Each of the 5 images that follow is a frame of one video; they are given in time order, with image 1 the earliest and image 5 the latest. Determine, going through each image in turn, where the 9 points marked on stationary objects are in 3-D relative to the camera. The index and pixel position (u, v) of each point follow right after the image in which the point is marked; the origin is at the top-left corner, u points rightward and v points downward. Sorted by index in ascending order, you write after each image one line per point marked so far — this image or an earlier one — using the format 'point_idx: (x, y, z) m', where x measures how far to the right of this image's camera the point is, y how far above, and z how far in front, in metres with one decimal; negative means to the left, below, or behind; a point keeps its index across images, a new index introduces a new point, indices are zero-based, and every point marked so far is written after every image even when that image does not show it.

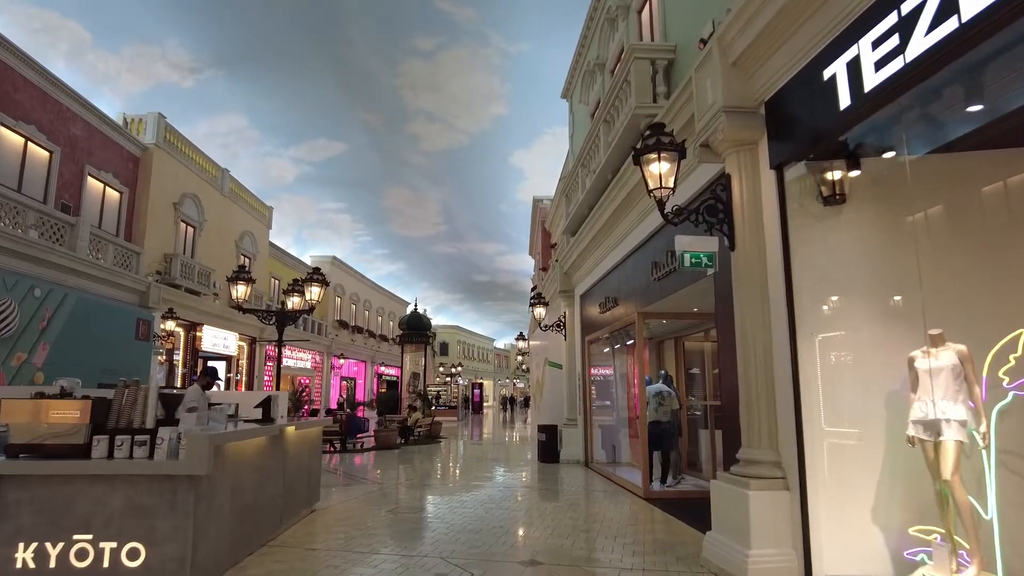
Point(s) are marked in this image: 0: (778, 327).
0: (+1.8, -0.3, +4.3) m
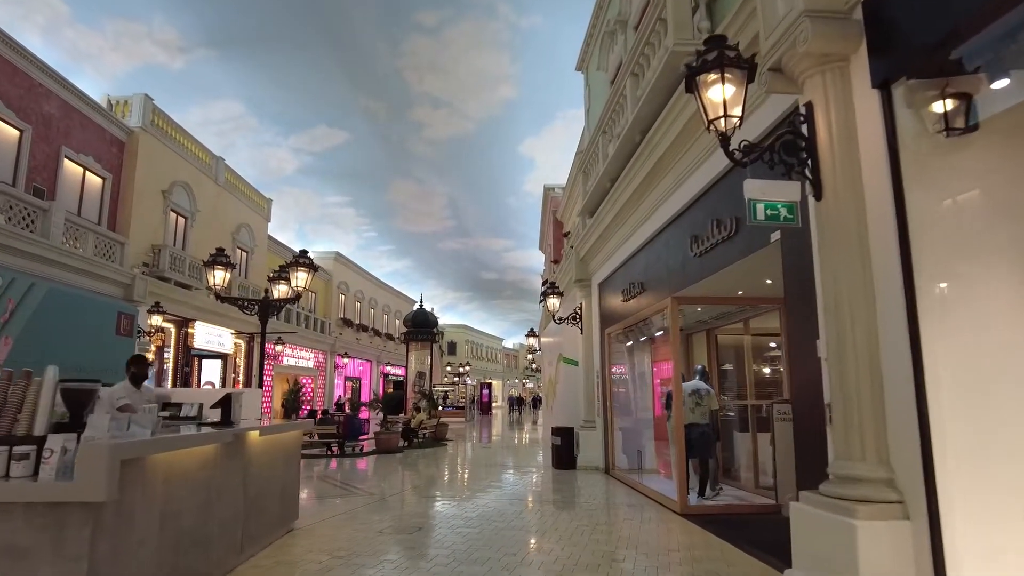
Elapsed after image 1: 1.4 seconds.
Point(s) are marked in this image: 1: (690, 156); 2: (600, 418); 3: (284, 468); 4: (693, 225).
0: (+1.8, 0.0, +3.2) m
1: (+1.7, +1.3, +6.1) m
2: (+1.4, -2.1, +10.6) m
3: (-1.9, -1.5, +5.4) m
4: (+1.7, +0.6, +6.2) m
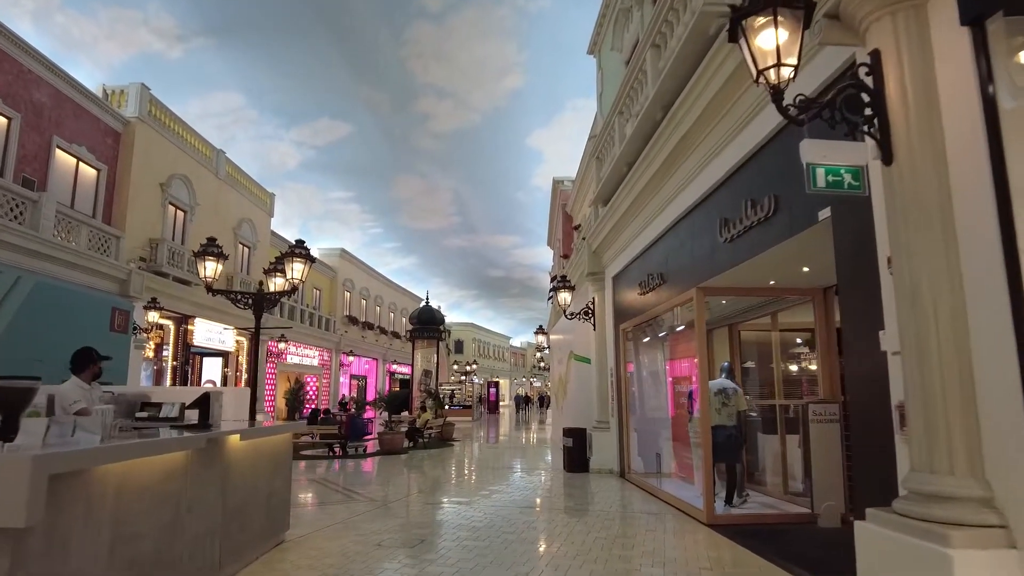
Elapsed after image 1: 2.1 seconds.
0: (+1.9, 0.0, +2.6) m
1: (+1.8, +1.4, +5.6) m
2: (+1.6, -2.0, +10.0) m
3: (-1.8, -1.4, +4.9) m
4: (+1.8, +0.7, +5.7) m
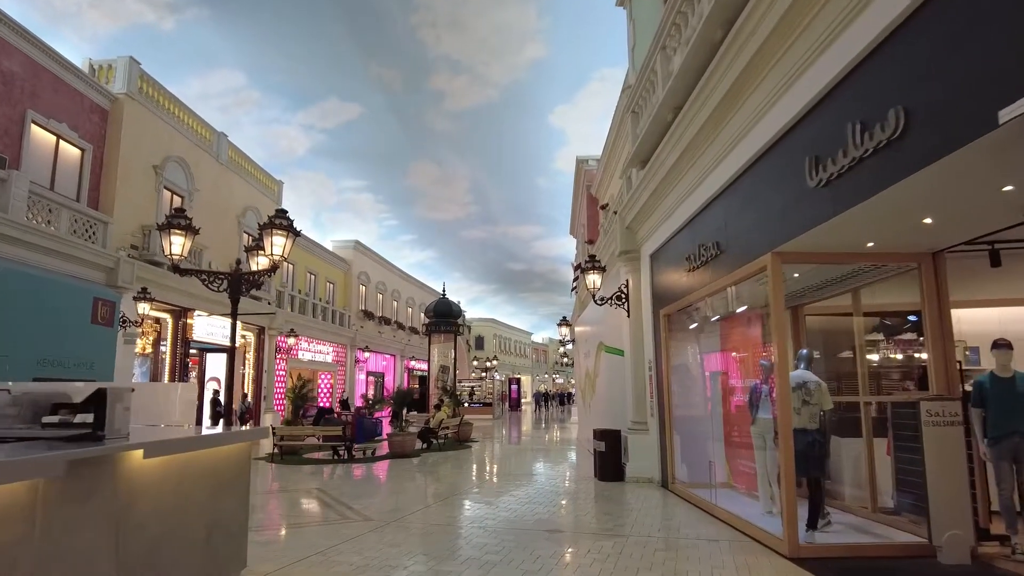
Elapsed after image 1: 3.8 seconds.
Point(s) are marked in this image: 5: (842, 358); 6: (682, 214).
0: (+2.0, +0.3, +1.3) m
1: (+1.9, +1.6, +4.2) m
2: (+1.9, -1.7, +8.7) m
3: (-1.7, -1.2, +3.6) m
4: (+2.0, +0.9, +4.3) m
5: (+3.3, -0.7, +6.4) m
6: (+1.9, +0.8, +7.3) m
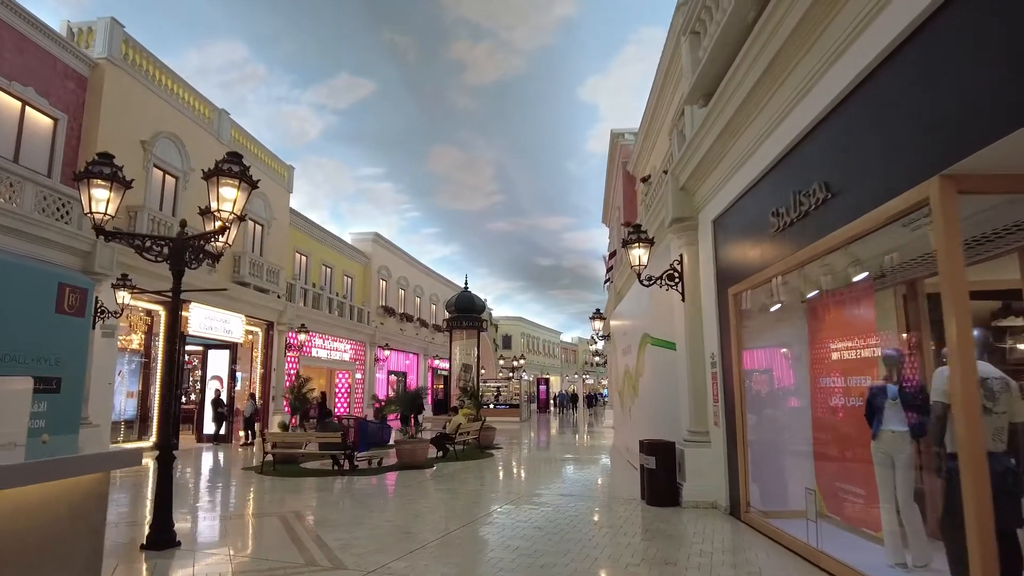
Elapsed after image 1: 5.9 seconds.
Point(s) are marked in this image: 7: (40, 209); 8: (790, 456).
0: (+1.9, +0.6, -0.5) m
1: (+2.0, +1.9, +2.5) m
2: (+2.2, -1.5, +6.9) m
3: (-1.6, -0.9, +2.0) m
4: (+2.0, +1.2, +2.6) m
5: (+3.4, -0.4, +4.6) m
6: (+2.1, +1.1, +5.5) m
7: (-7.3, +1.2, +10.0) m
8: (+2.4, -1.5, +5.7) m
